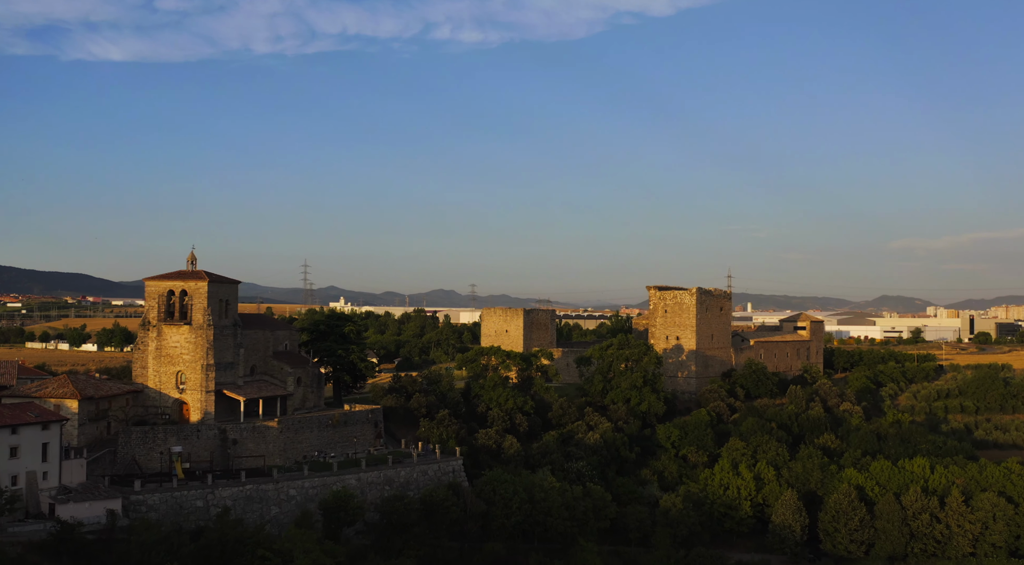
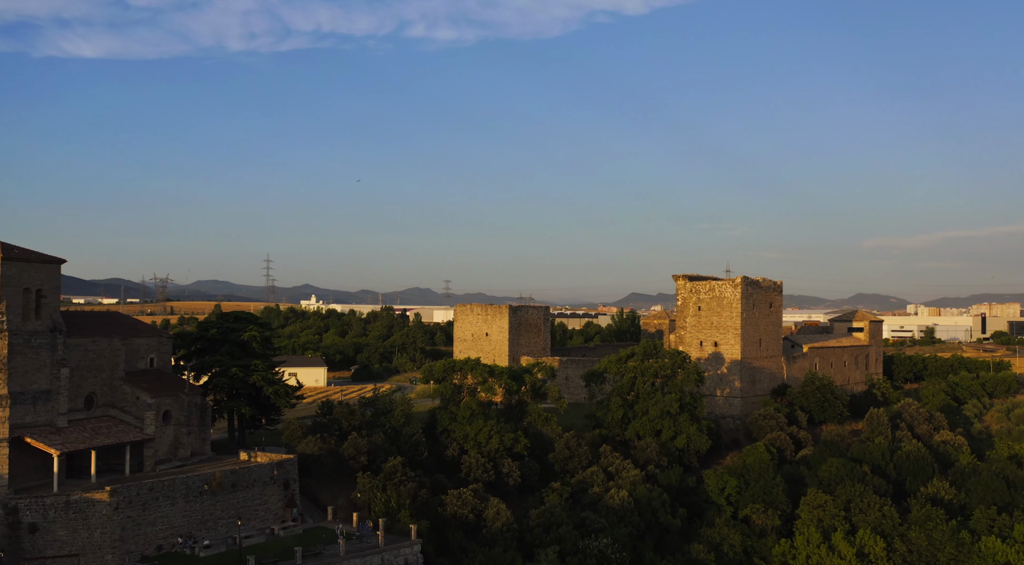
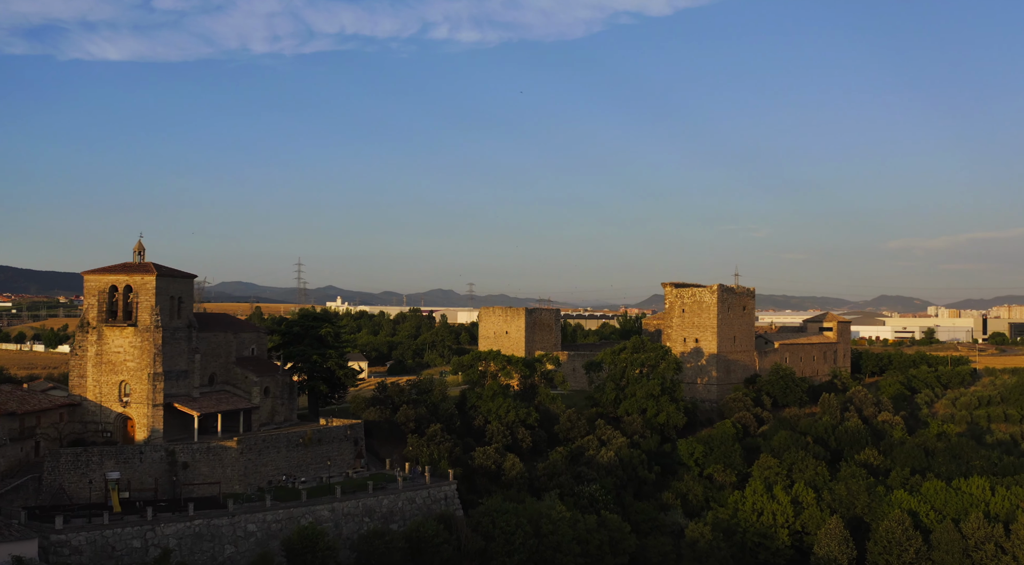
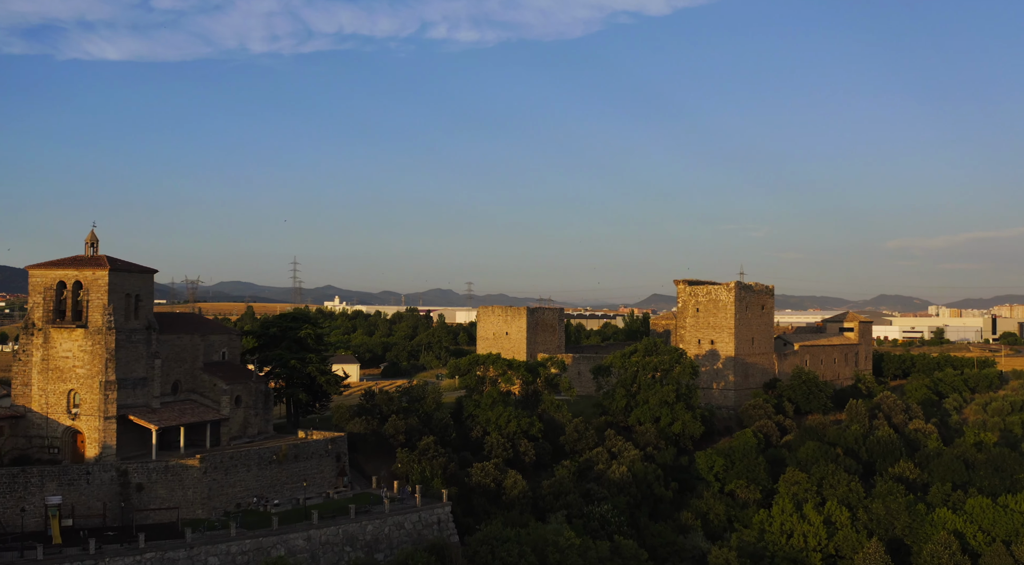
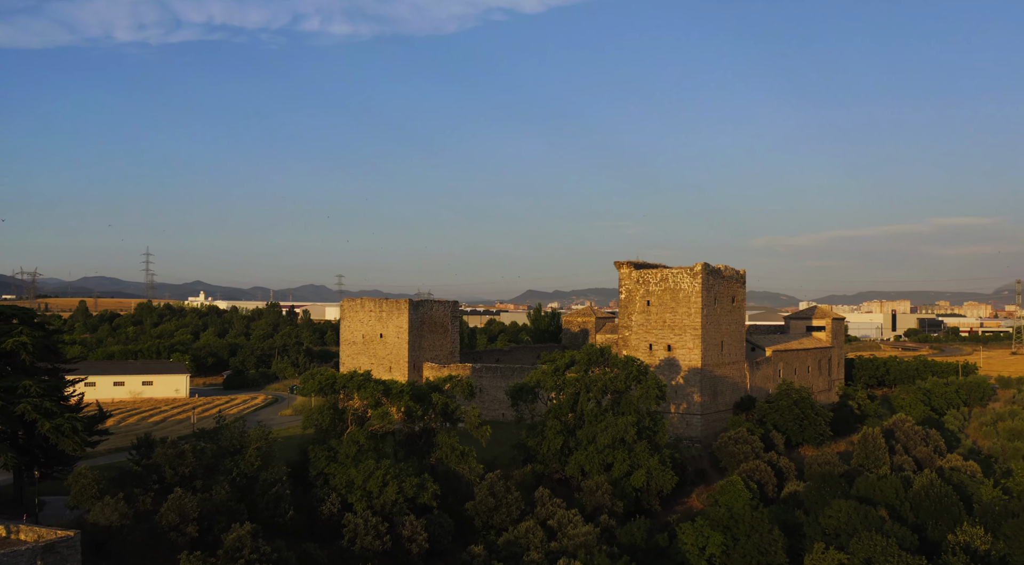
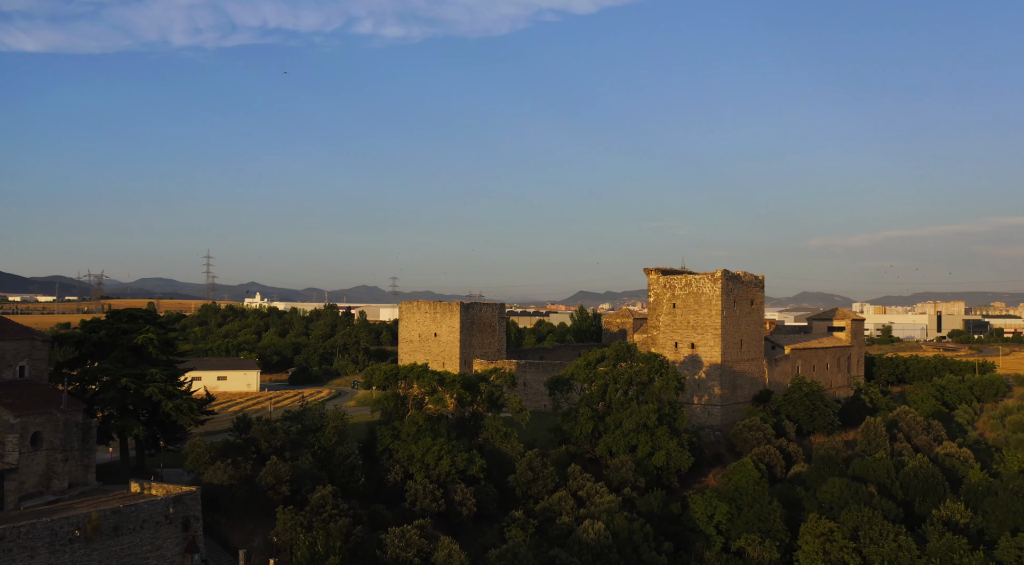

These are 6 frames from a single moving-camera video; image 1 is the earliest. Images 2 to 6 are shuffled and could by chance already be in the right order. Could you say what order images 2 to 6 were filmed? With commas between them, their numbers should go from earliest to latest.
3, 4, 2, 6, 5
